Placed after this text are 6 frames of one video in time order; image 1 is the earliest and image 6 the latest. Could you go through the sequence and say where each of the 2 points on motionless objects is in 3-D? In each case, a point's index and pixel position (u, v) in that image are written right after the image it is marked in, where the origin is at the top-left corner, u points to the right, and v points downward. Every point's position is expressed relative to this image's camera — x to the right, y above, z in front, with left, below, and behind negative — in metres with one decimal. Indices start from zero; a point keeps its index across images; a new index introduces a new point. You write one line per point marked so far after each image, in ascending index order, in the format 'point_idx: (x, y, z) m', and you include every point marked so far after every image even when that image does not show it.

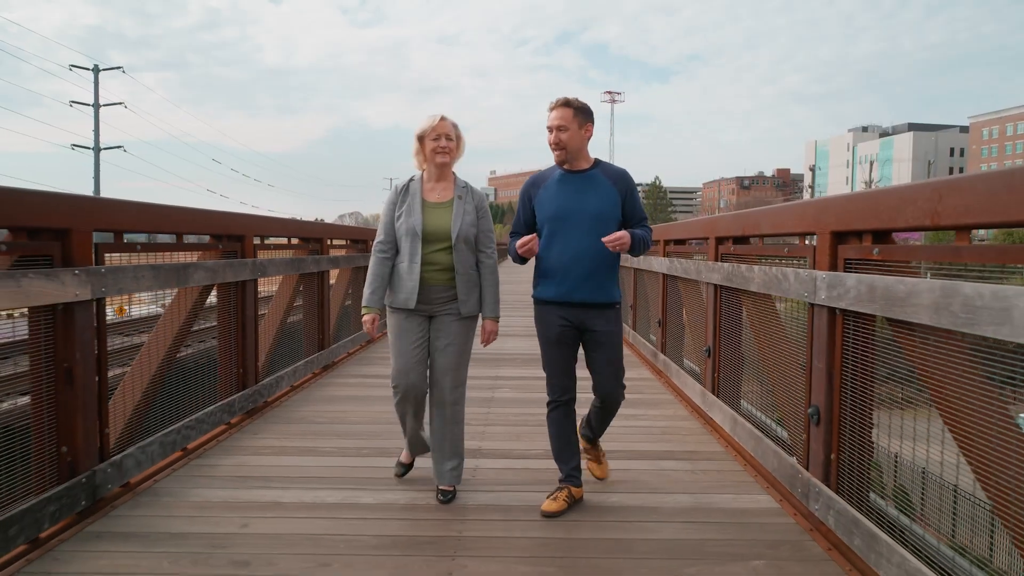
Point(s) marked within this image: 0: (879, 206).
0: (+1.0, +0.2, +2.1) m
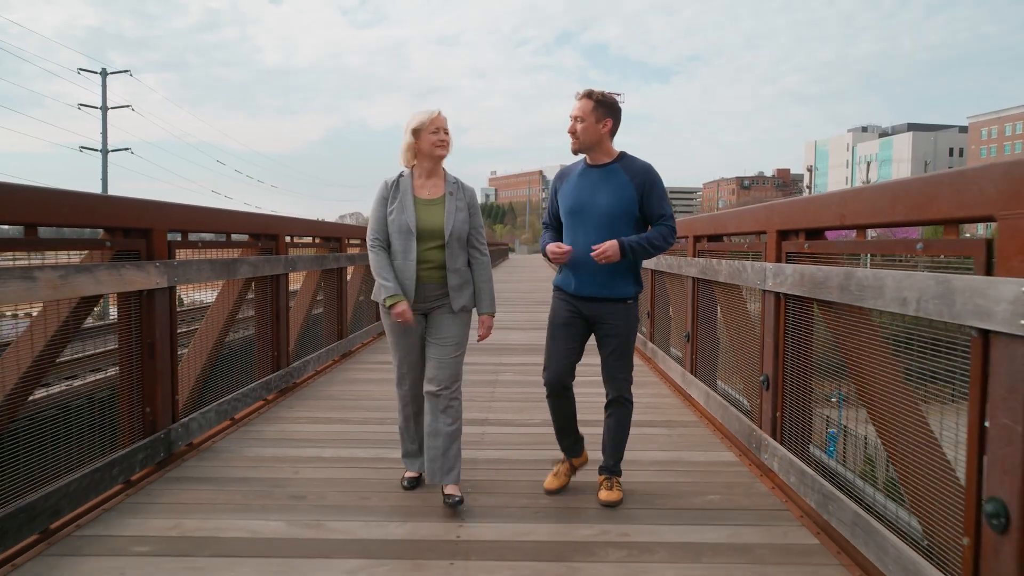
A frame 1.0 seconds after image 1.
0: (+1.0, +0.3, +2.6) m
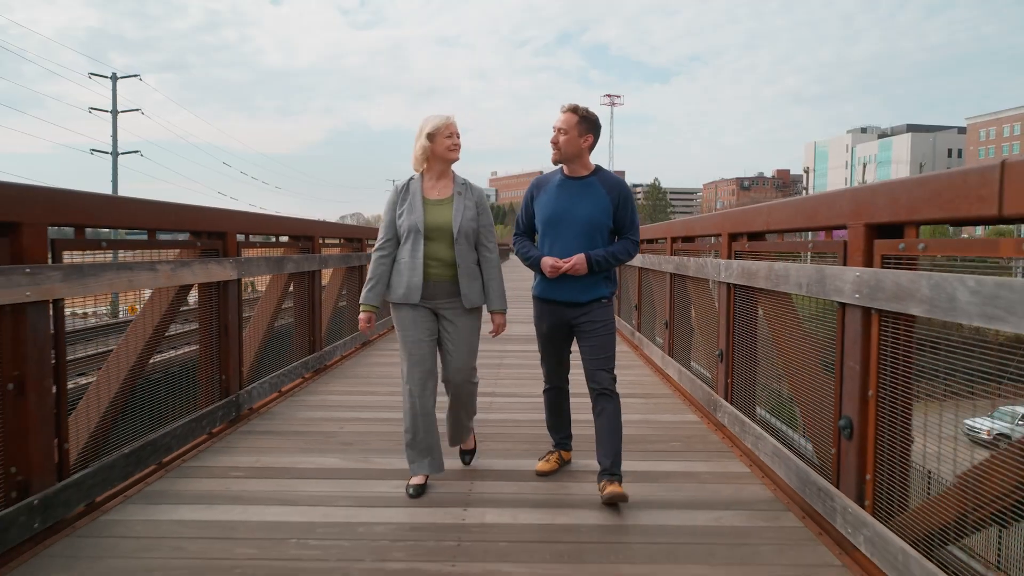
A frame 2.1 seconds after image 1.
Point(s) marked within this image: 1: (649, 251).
0: (+1.0, +0.3, +3.3) m
1: (+1.0, +0.3, +5.9) m
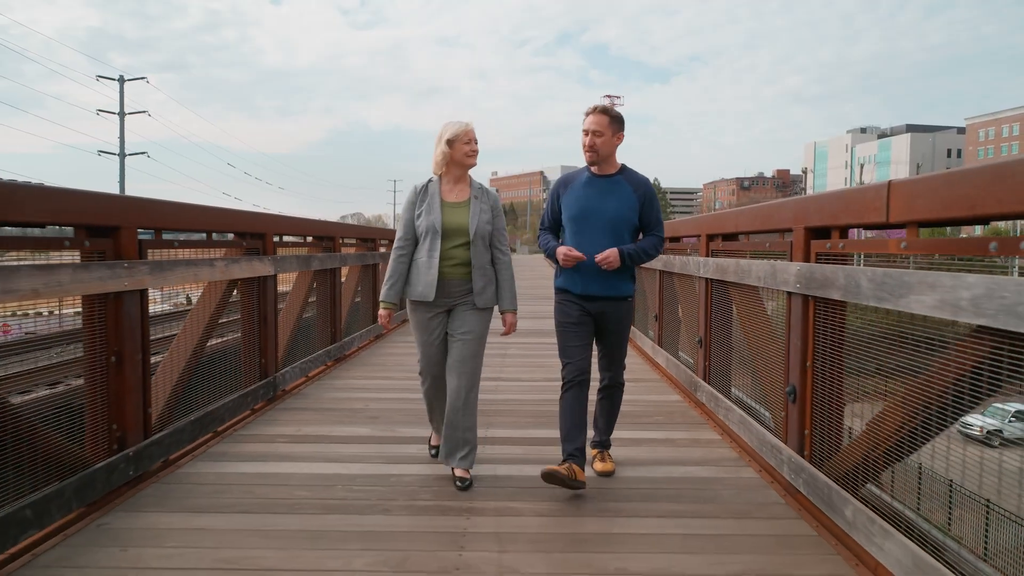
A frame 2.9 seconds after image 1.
0: (+1.0, +0.3, +3.8) m
1: (+1.0, +0.3, +6.4) m
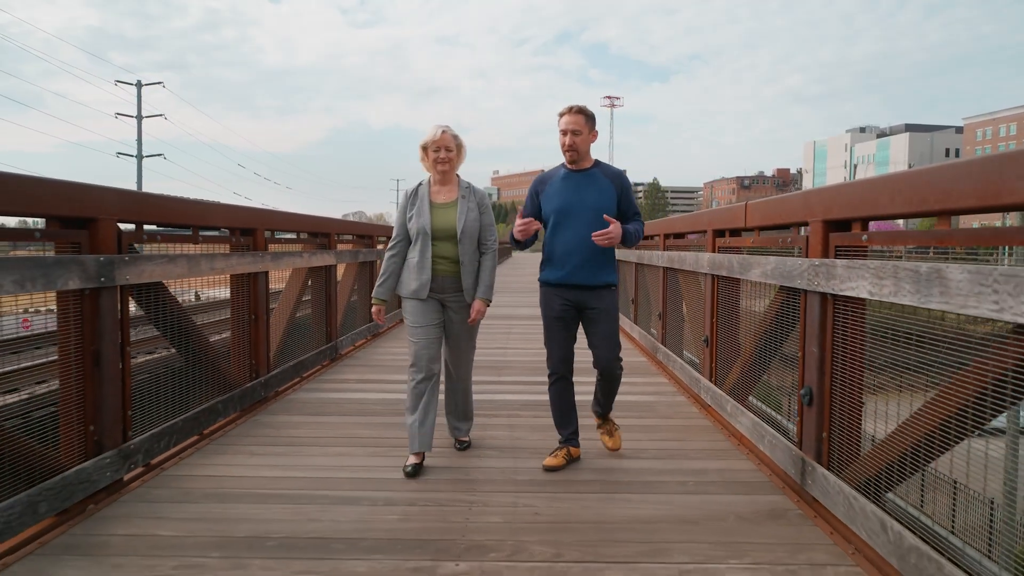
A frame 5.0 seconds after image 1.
0: (+1.1, +0.4, +5.2) m
1: (+1.1, +0.4, +7.7) m
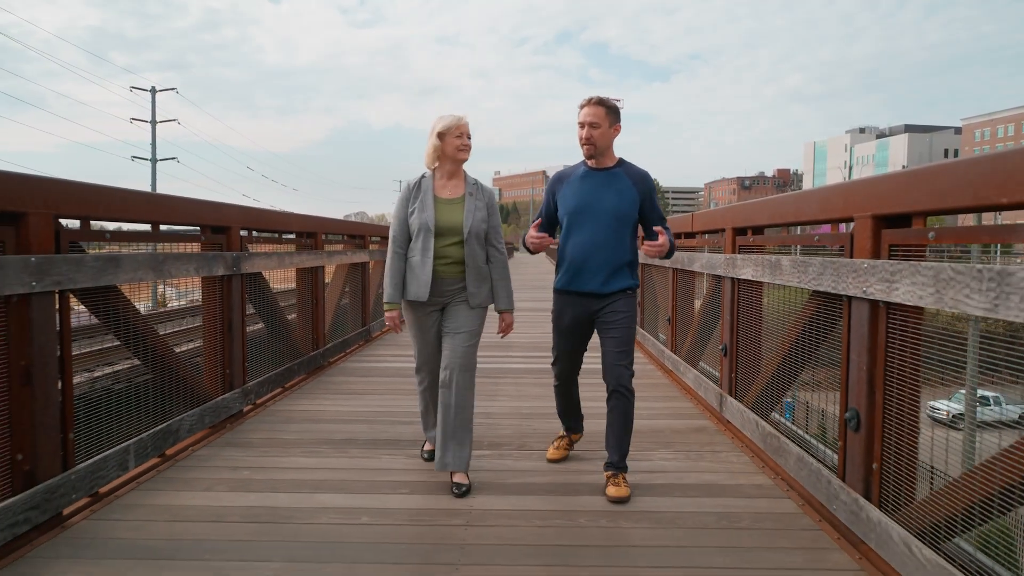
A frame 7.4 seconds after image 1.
0: (+1.1, +0.5, +6.3) m
1: (+1.1, +0.5, +8.8) m
